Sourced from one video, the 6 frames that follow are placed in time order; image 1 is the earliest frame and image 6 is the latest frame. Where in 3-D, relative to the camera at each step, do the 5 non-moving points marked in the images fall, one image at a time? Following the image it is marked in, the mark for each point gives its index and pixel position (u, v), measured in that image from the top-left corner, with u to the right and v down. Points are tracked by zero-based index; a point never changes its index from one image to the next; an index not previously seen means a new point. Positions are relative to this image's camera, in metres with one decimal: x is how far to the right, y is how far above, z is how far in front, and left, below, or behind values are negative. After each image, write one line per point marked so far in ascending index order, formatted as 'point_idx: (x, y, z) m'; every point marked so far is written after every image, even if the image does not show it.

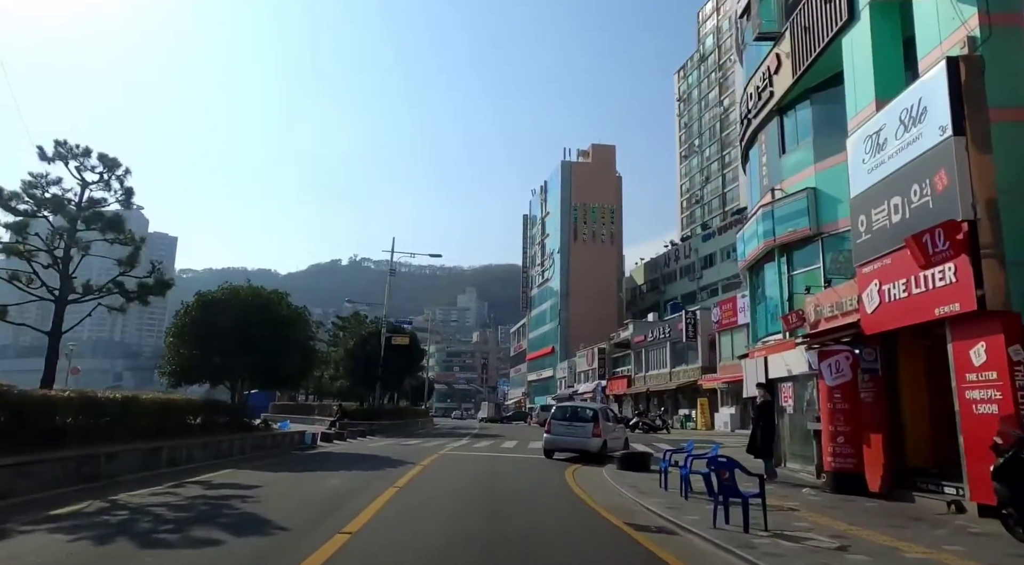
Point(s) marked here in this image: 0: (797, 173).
0: (+7.1, +2.7, +17.5) m
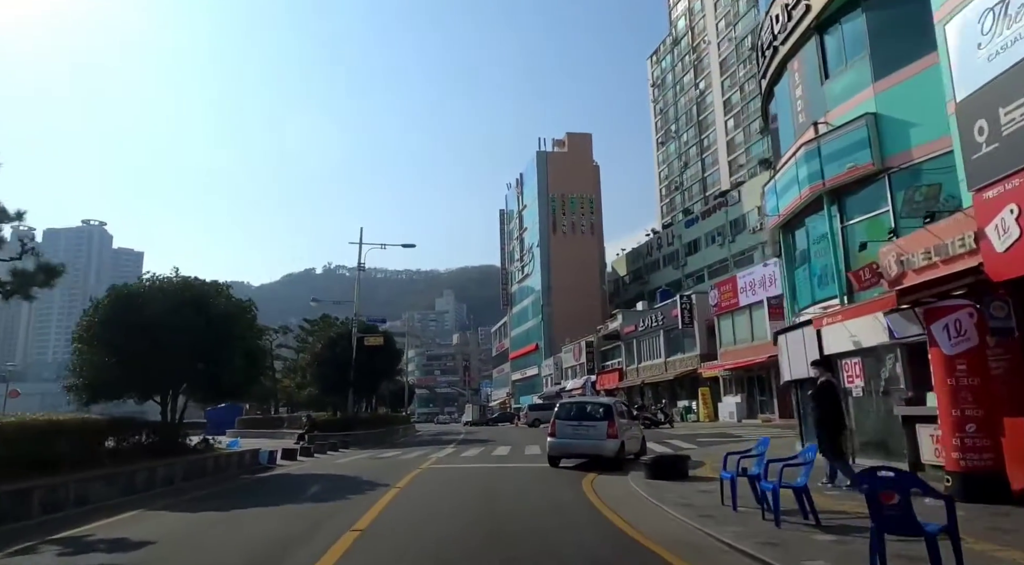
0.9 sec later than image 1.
0: (+6.7, +3.7, +14.1) m
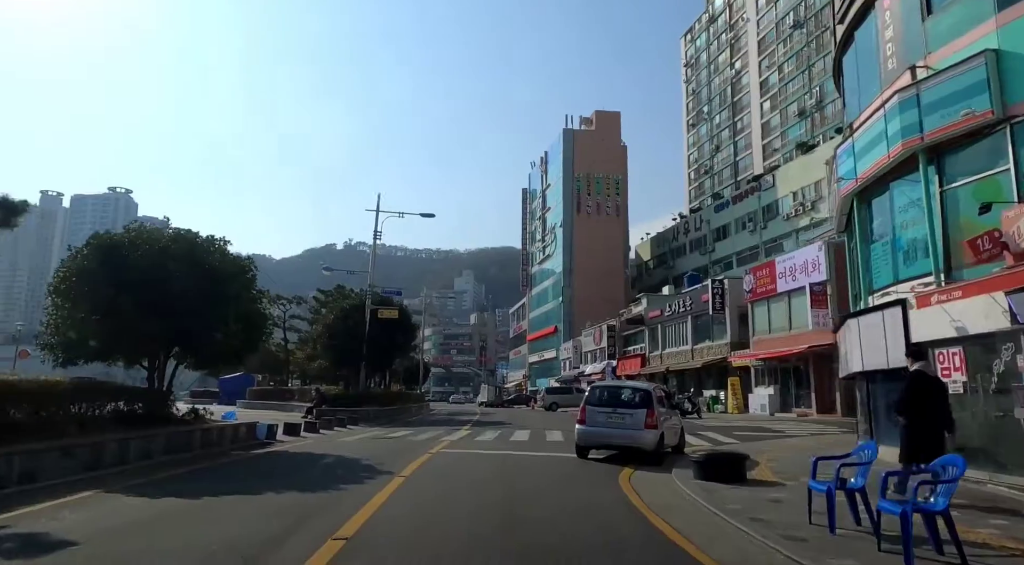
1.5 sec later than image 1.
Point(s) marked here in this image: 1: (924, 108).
0: (+7.4, +4.1, +11.7) m
1: (+7.0, +3.0, +12.0) m
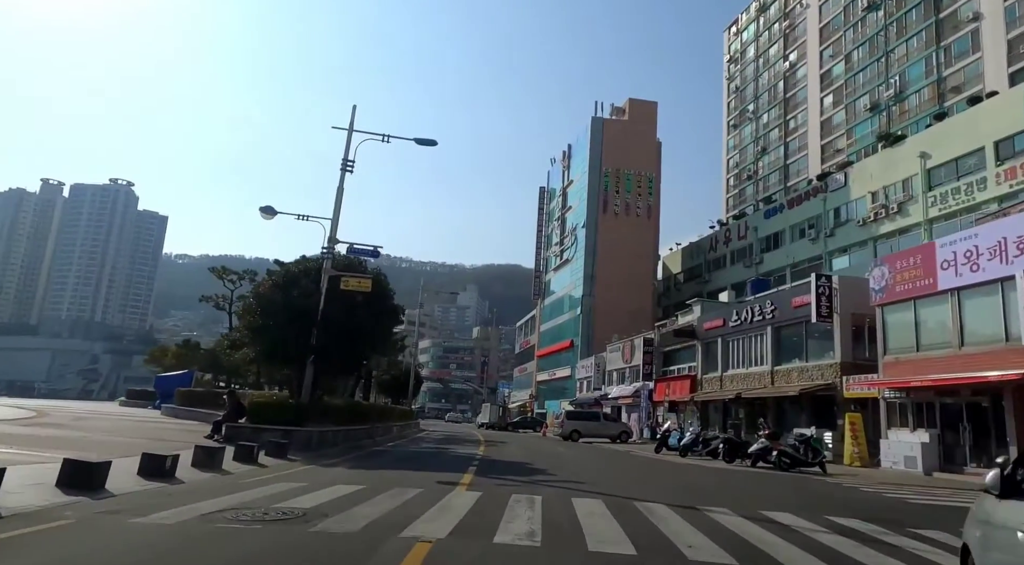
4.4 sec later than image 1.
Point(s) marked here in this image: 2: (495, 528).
0: (+8.7, +5.5, -0.2) m
1: (+8.2, +4.3, 0.0) m
2: (-0.3, -3.1, +8.6) m
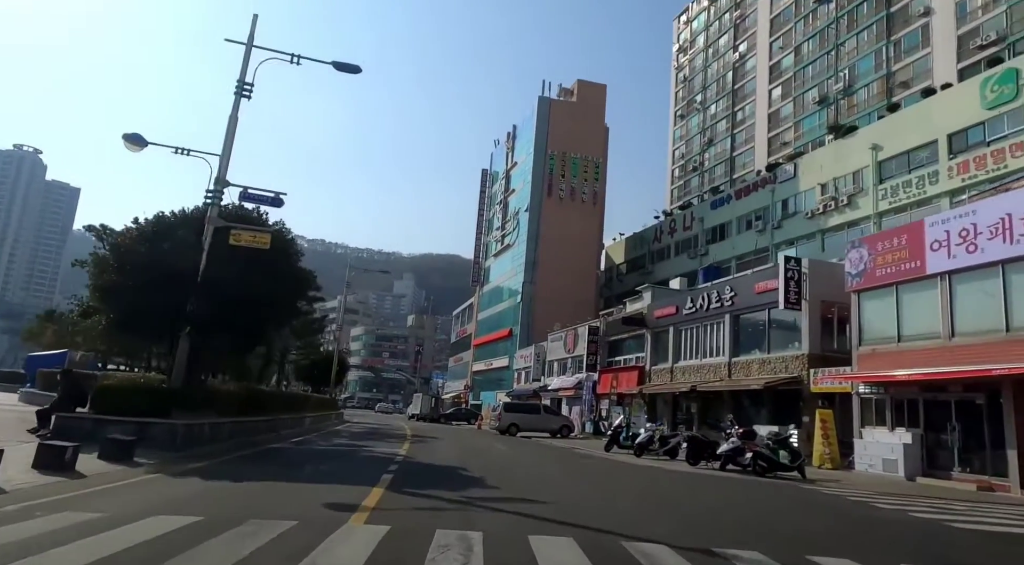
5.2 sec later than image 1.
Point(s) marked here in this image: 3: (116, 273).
0: (+9.2, +5.9, -3.4) m
1: (+8.6, +4.8, -3.2) m
2: (-0.8, -2.3, +4.7) m
3: (-9.8, +0.1, +18.3) m
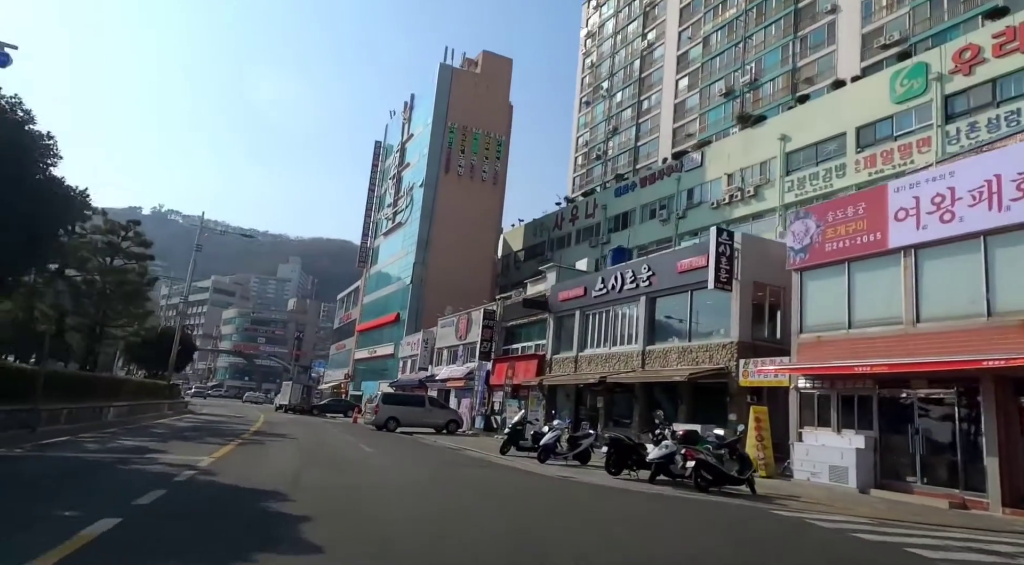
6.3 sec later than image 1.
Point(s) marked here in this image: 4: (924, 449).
0: (+10.2, +6.4, -7.3) m
1: (+9.6, +5.3, -7.2) m
2: (-1.2, -1.3, -0.7) m
3: (-12.0, +1.6, +11.4) m
4: (+10.3, -4.2, +17.7) m
